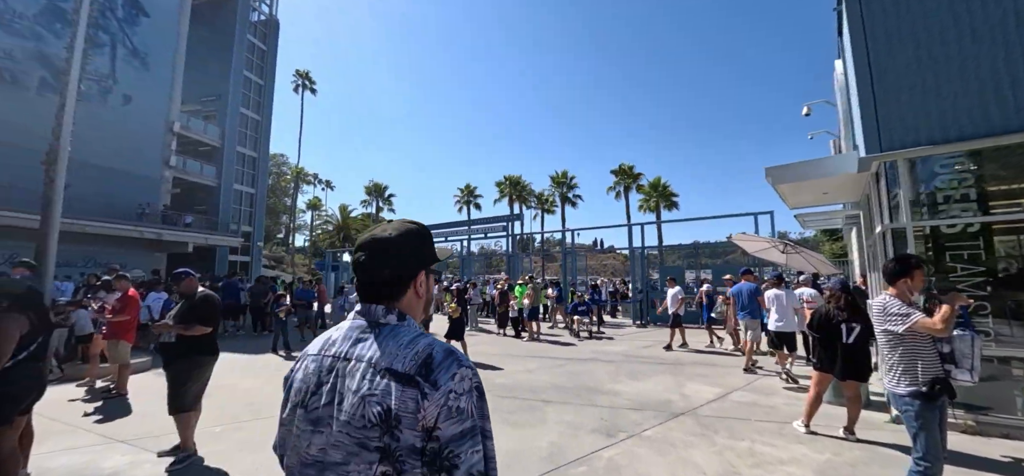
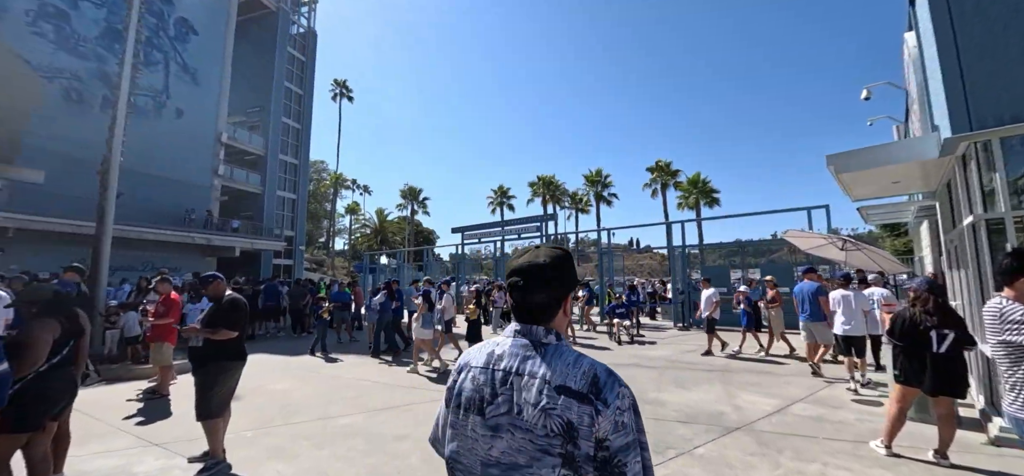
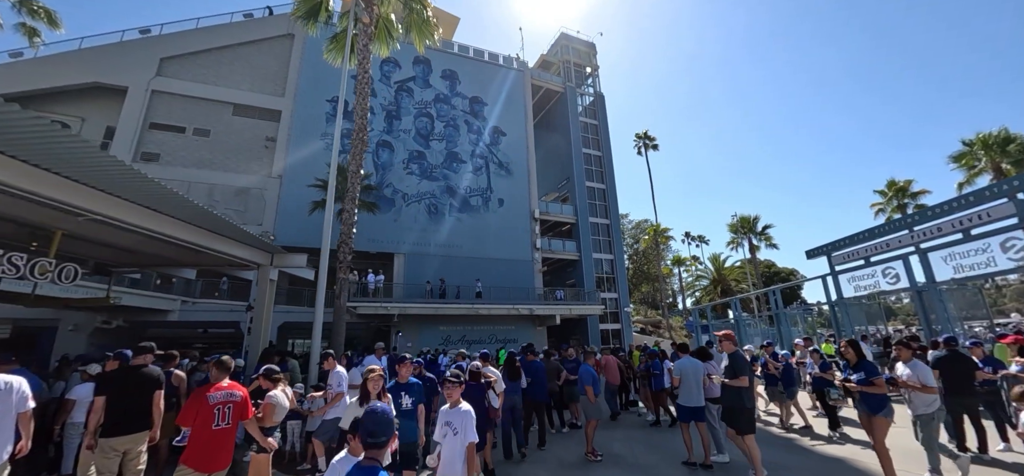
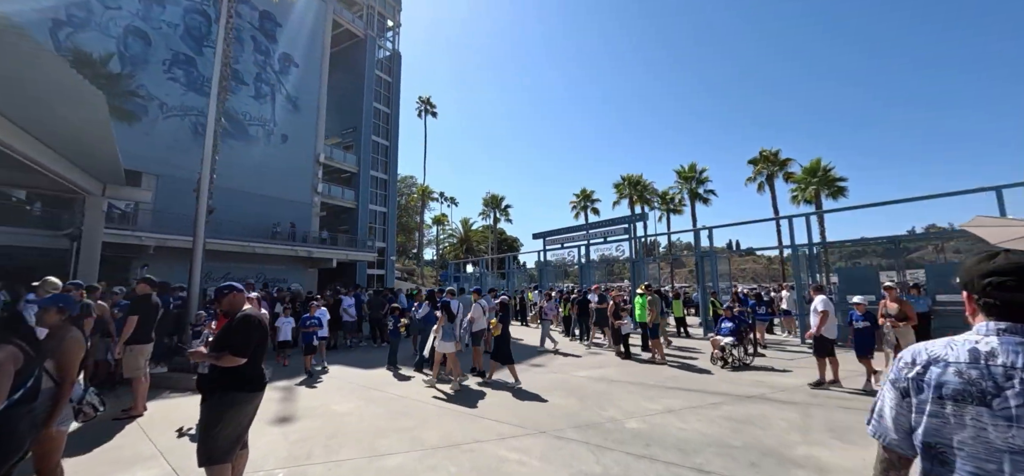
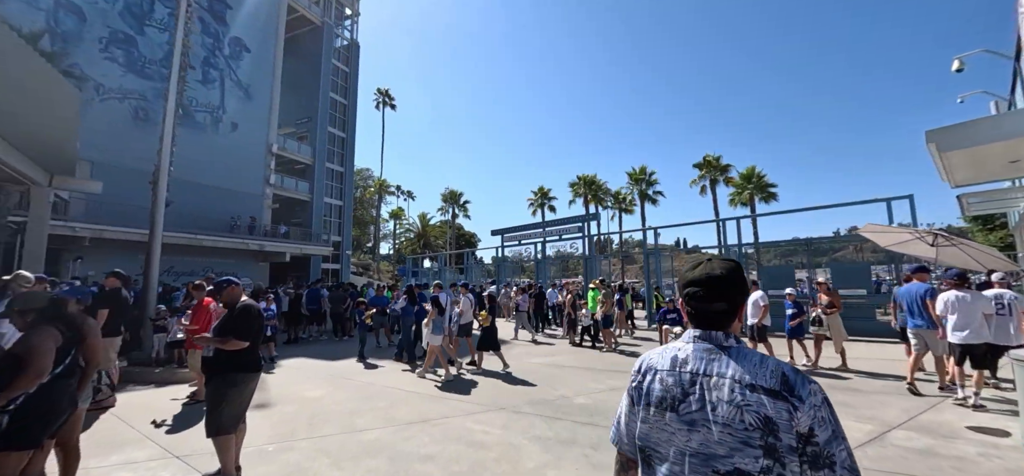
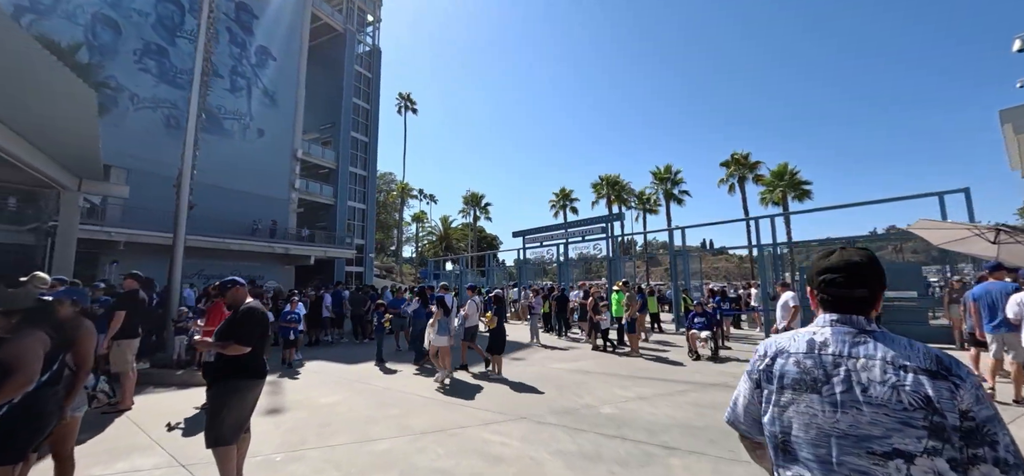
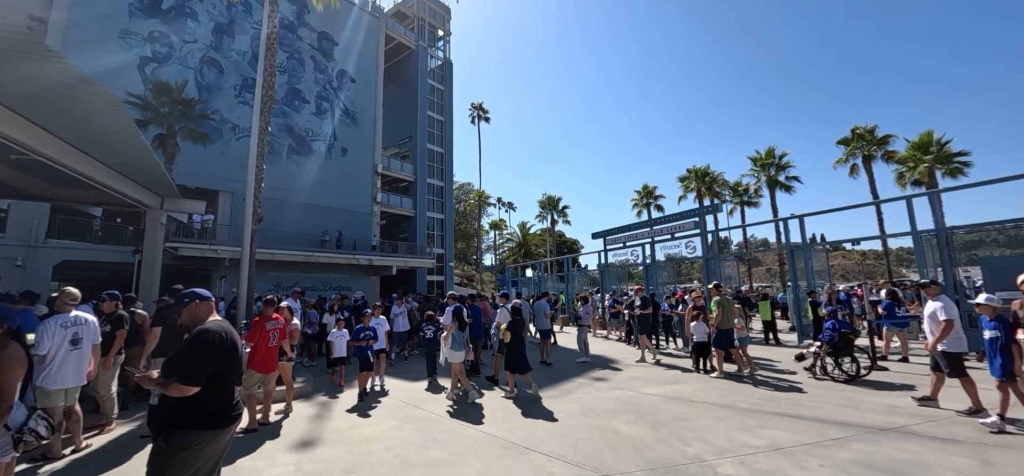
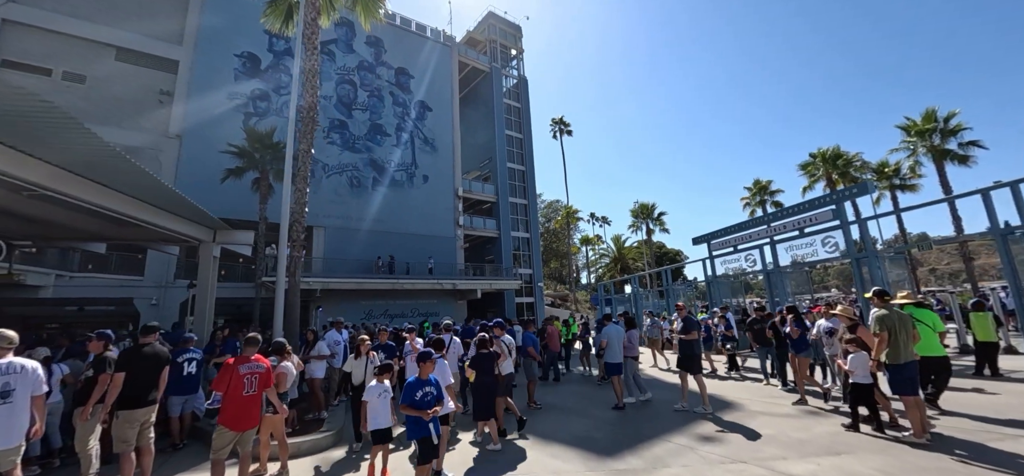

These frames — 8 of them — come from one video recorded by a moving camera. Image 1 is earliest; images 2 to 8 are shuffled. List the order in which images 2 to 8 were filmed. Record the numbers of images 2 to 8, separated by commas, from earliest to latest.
2, 5, 6, 4, 7, 8, 3
